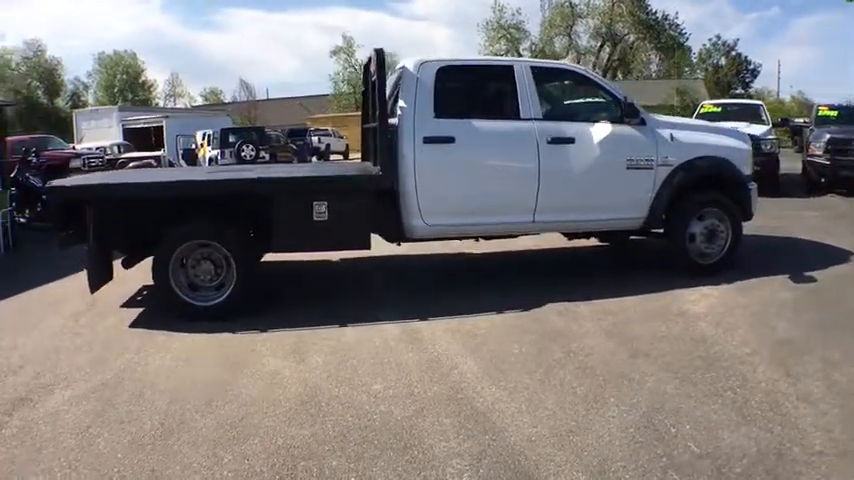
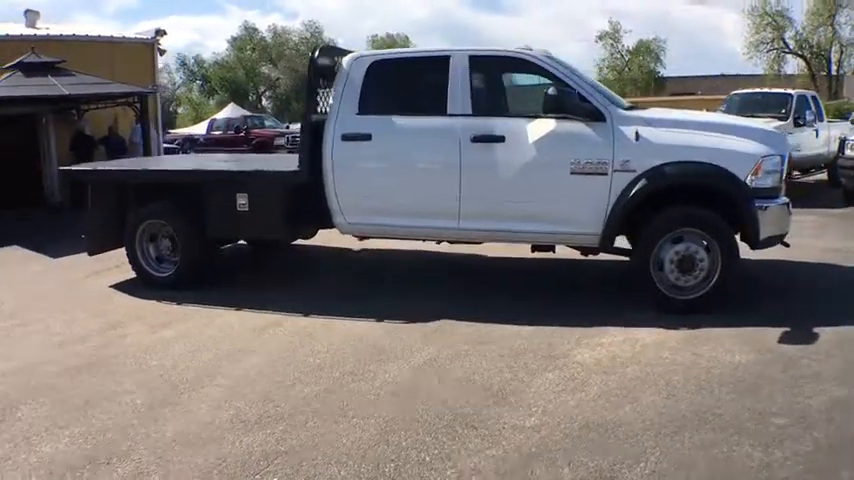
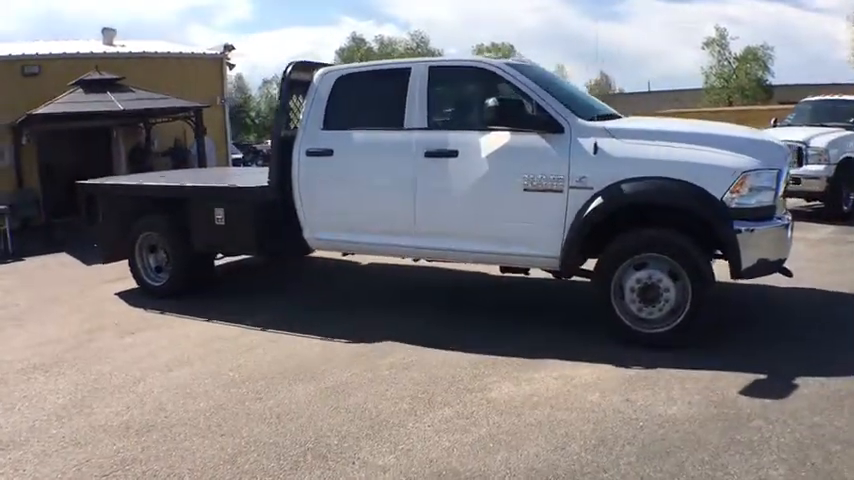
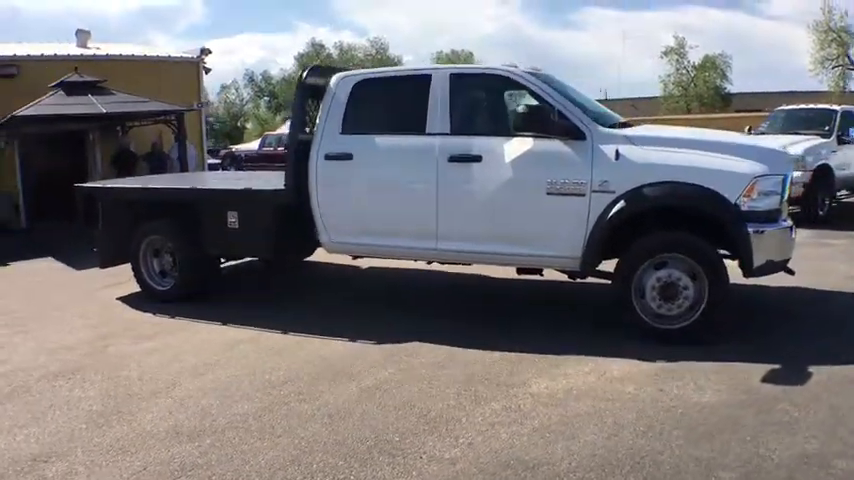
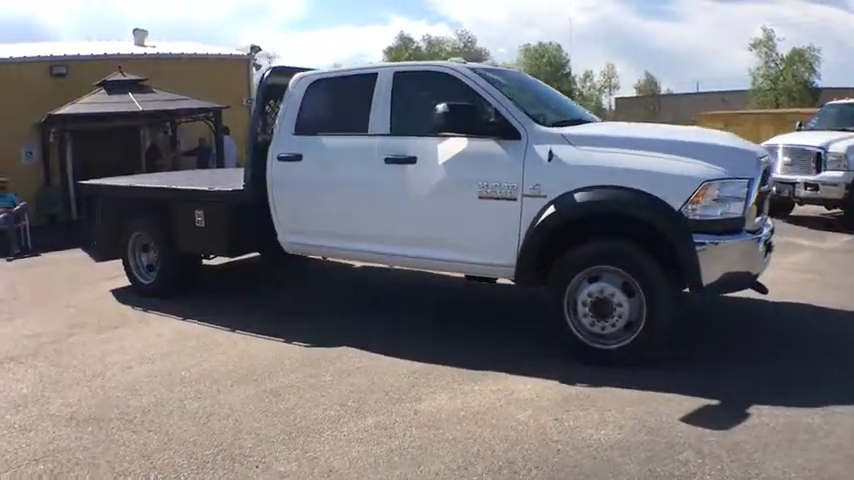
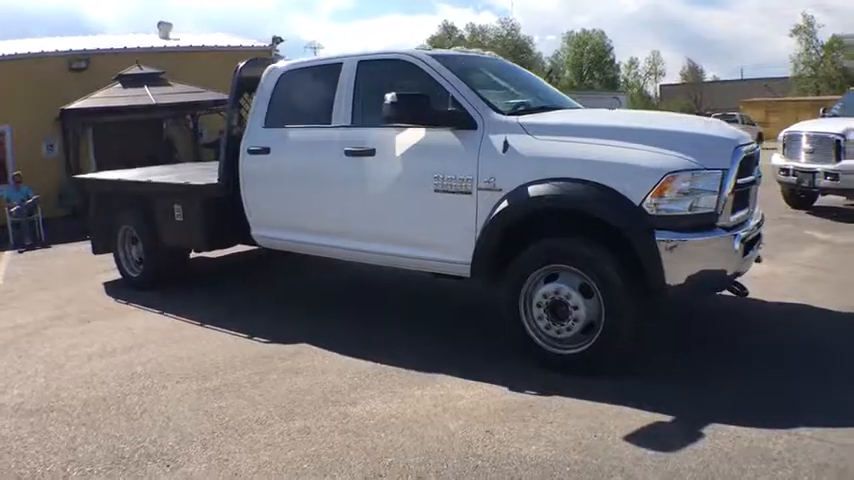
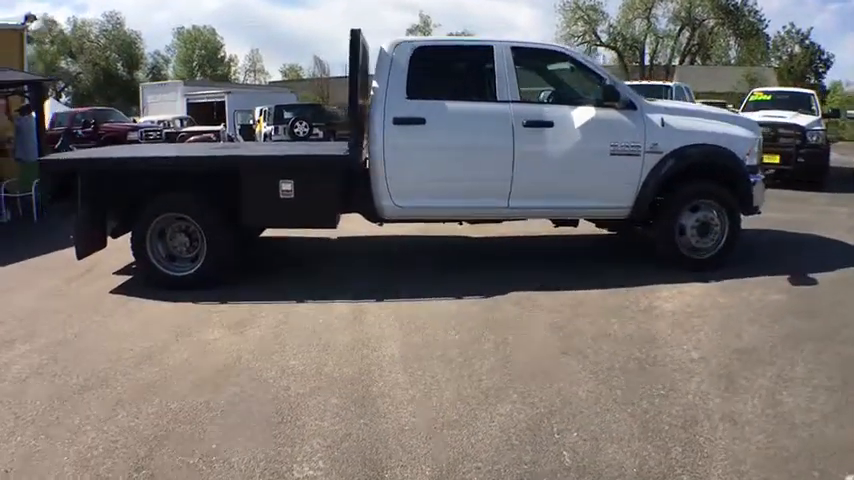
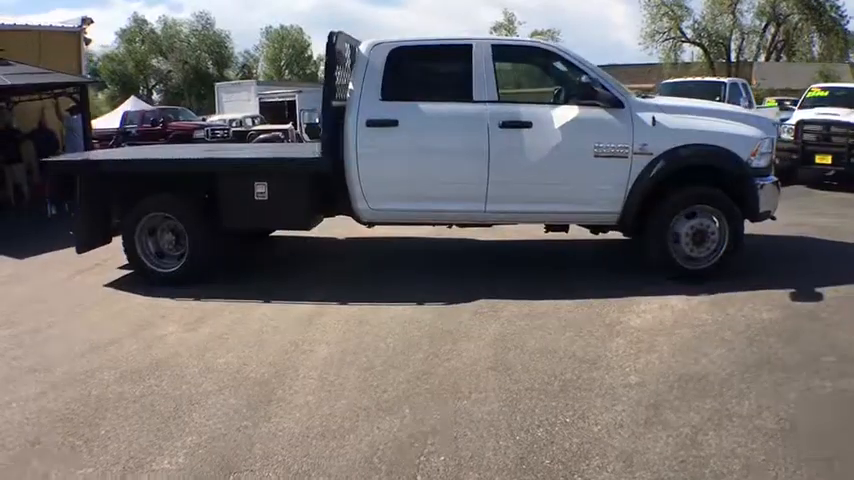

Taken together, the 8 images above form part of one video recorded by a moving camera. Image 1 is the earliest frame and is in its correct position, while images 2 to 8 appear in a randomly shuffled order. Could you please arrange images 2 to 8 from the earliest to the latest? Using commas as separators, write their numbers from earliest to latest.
7, 8, 2, 4, 3, 5, 6
